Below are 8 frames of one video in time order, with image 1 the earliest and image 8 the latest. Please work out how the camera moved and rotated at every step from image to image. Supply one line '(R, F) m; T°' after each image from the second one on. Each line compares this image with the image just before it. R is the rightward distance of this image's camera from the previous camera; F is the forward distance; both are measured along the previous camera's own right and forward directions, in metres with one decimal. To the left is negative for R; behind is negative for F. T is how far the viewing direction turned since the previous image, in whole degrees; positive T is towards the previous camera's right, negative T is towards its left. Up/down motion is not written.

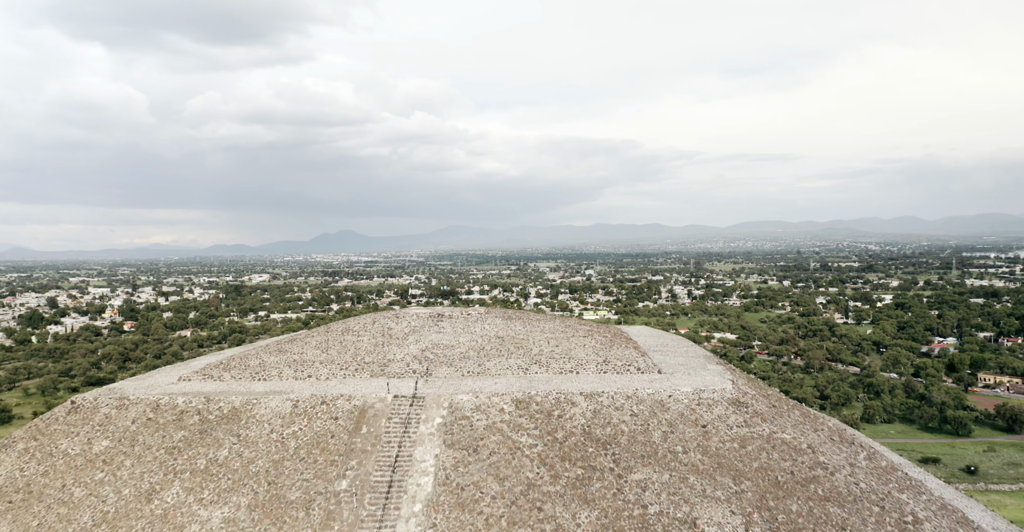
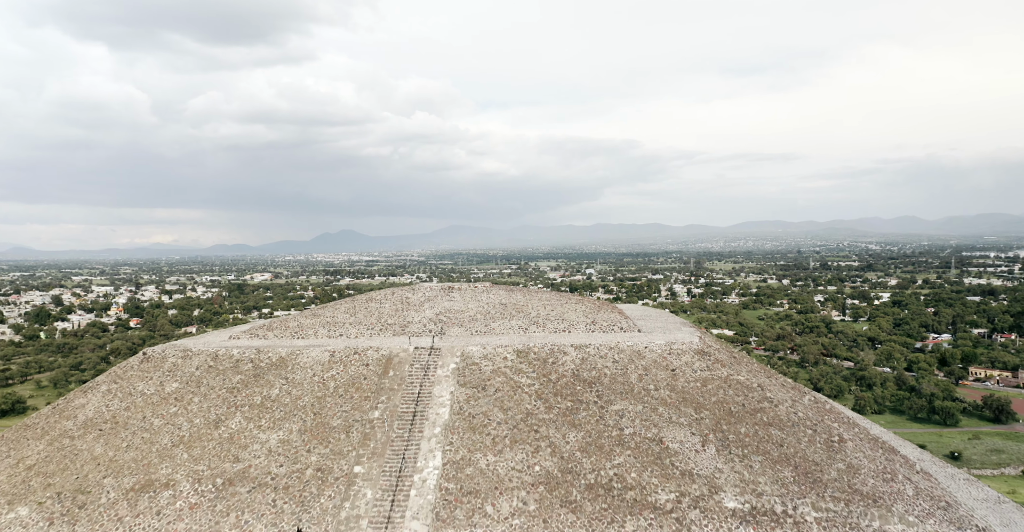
(0.0, -1.7) m; 0°
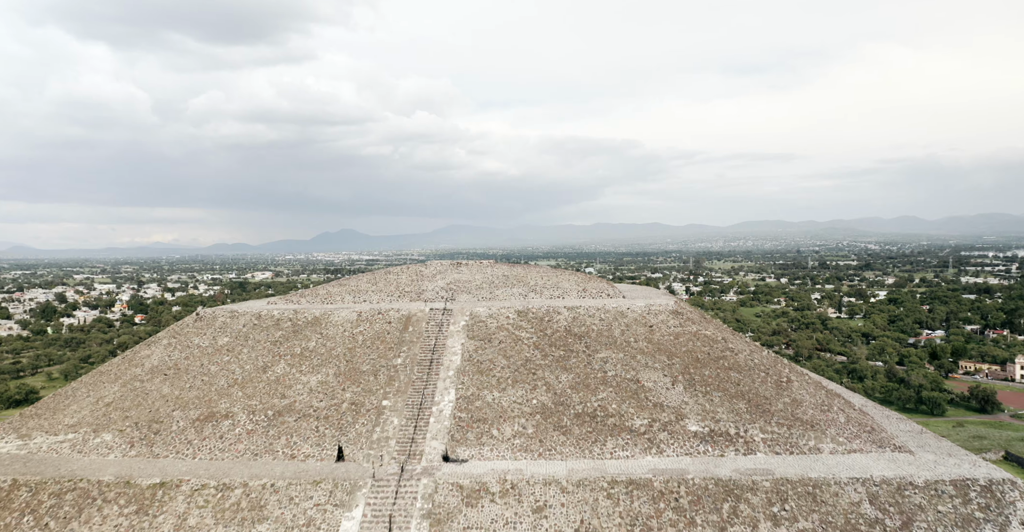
(0.0, -1.7) m; 0°
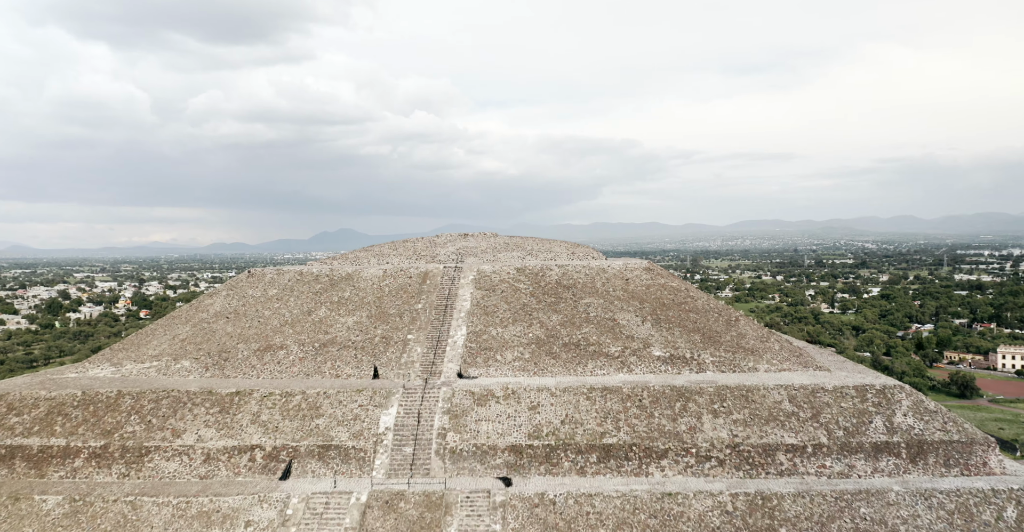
(0.0, -2.4) m; 0°
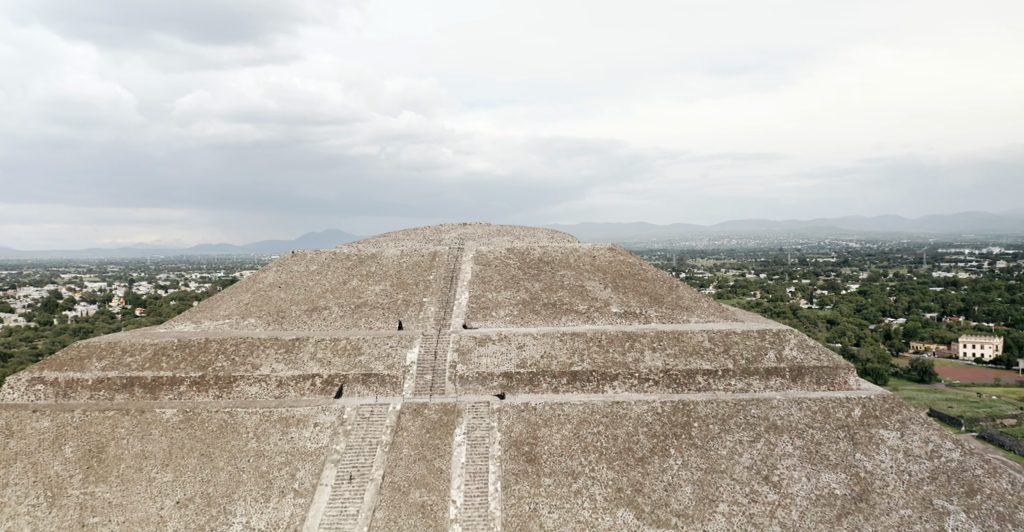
(-0.1, -3.7) m; +1°
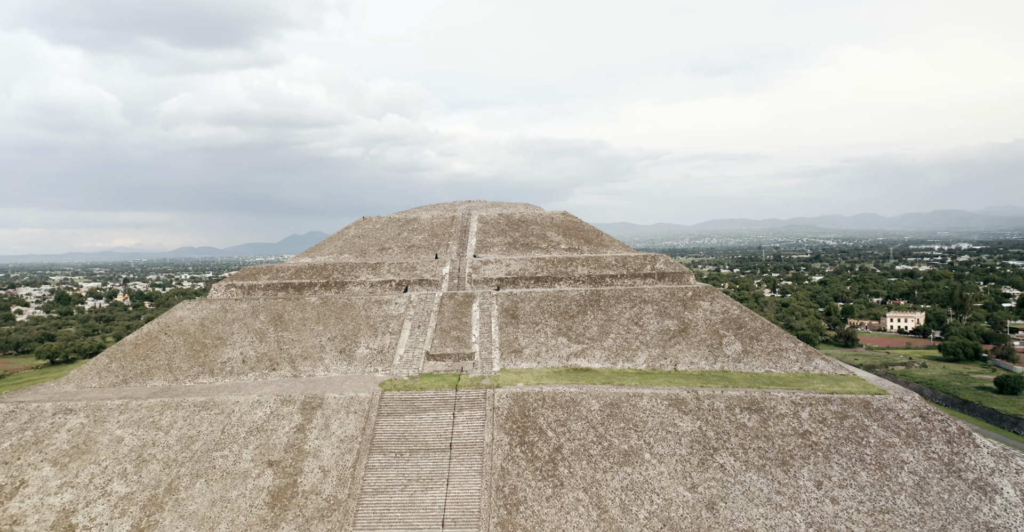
(-0.3, -10.8) m; +2°
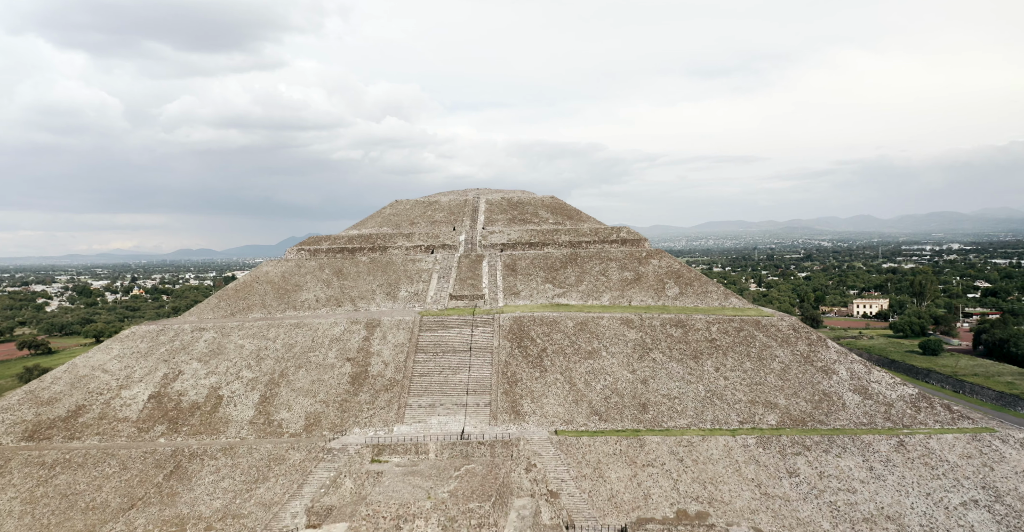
(-0.1, -8.3) m; 0°
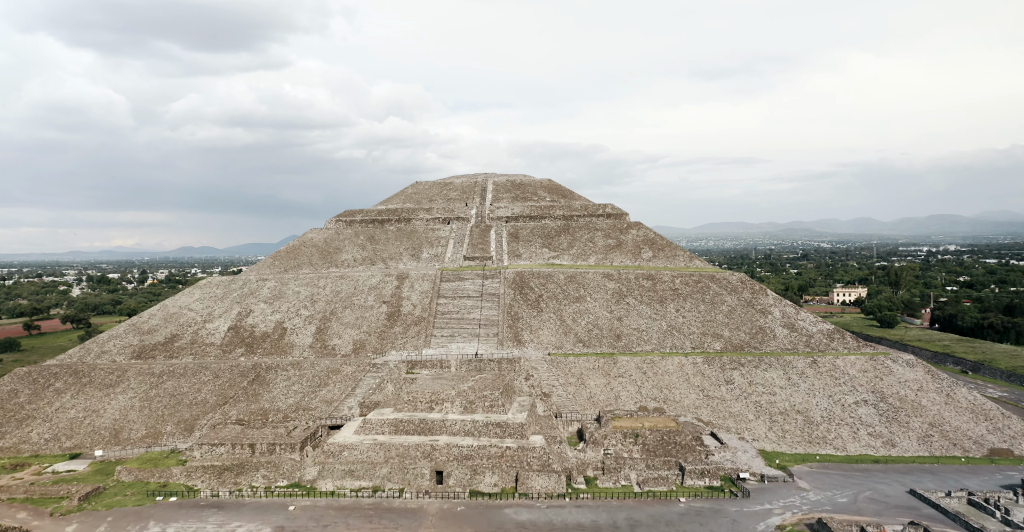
(-0.2, -6.5) m; 0°
